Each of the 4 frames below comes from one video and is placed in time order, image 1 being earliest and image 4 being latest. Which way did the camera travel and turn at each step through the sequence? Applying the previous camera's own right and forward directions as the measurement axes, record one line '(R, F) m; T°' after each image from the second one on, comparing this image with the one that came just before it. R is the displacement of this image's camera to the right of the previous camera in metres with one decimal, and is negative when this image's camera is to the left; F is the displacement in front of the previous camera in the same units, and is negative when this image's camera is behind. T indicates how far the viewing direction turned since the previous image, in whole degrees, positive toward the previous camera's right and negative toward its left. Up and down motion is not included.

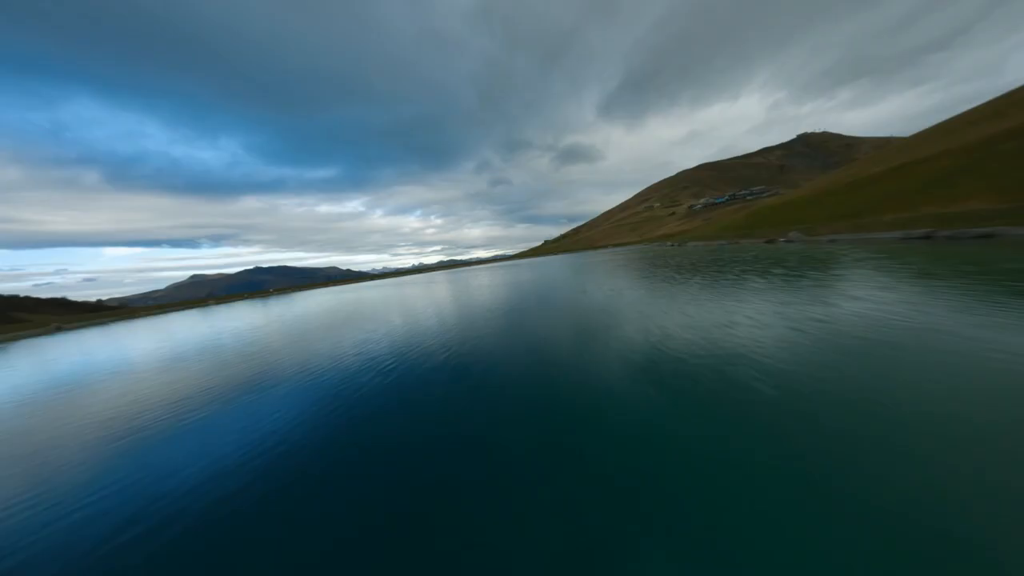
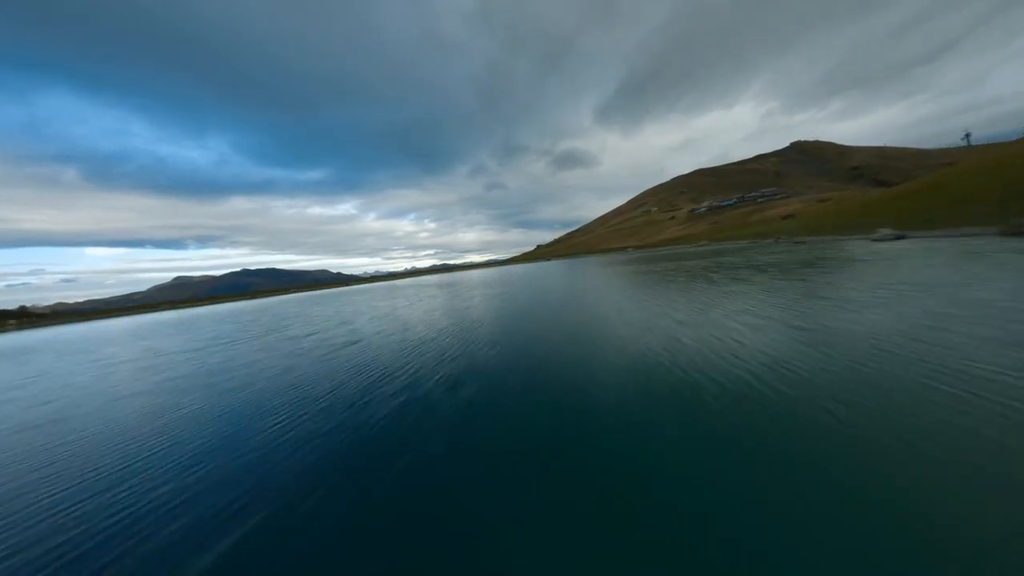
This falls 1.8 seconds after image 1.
(+0.2, +3.1) m; +1°
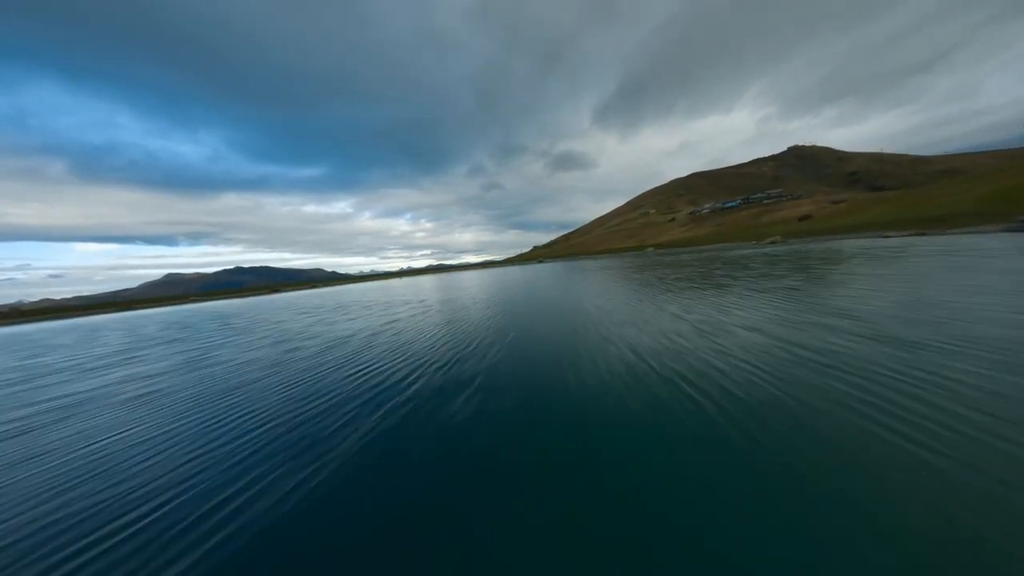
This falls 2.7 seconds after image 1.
(-0.1, +1.6) m; +1°
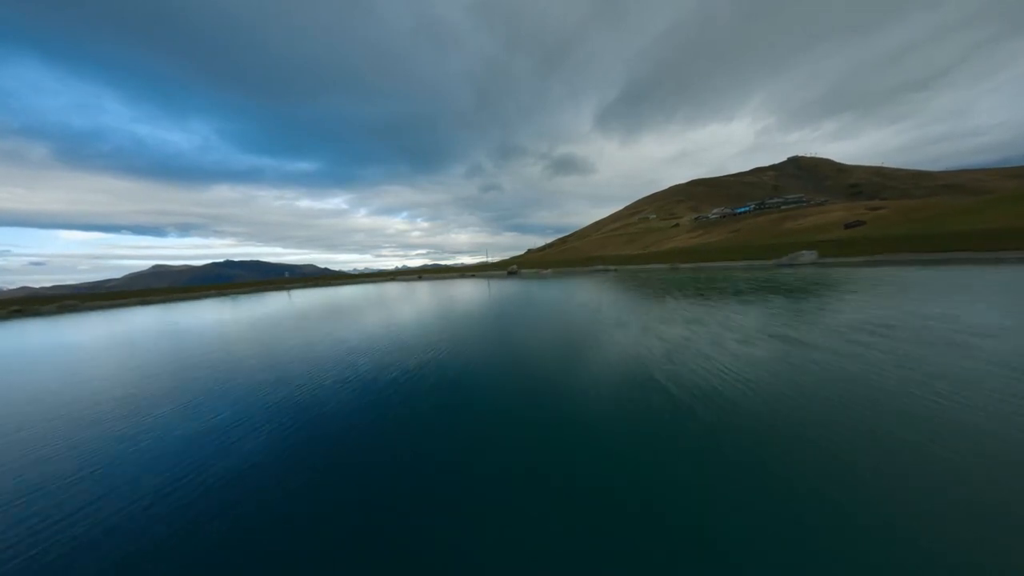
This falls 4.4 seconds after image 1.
(0.0, +3.0) m; +1°
